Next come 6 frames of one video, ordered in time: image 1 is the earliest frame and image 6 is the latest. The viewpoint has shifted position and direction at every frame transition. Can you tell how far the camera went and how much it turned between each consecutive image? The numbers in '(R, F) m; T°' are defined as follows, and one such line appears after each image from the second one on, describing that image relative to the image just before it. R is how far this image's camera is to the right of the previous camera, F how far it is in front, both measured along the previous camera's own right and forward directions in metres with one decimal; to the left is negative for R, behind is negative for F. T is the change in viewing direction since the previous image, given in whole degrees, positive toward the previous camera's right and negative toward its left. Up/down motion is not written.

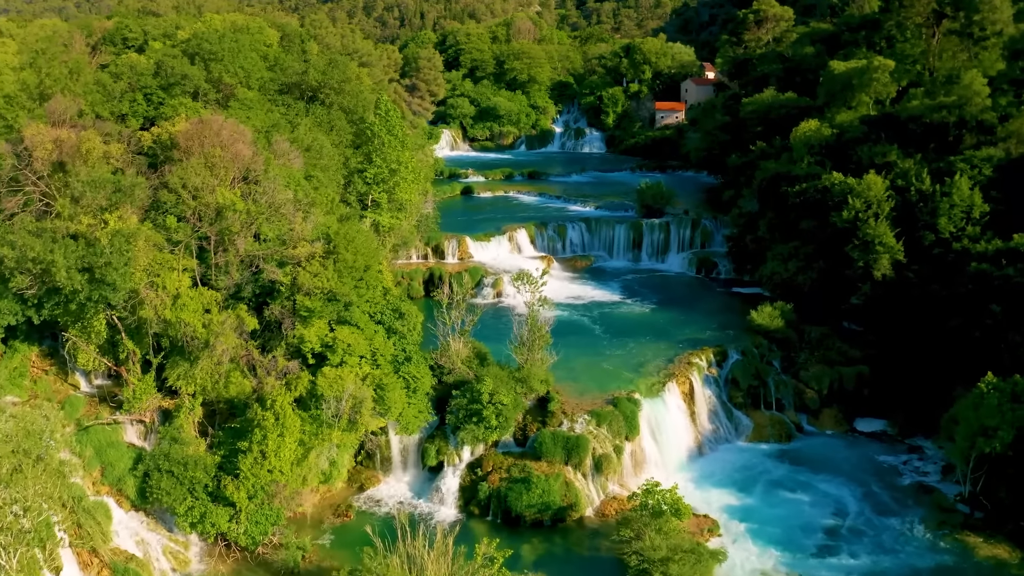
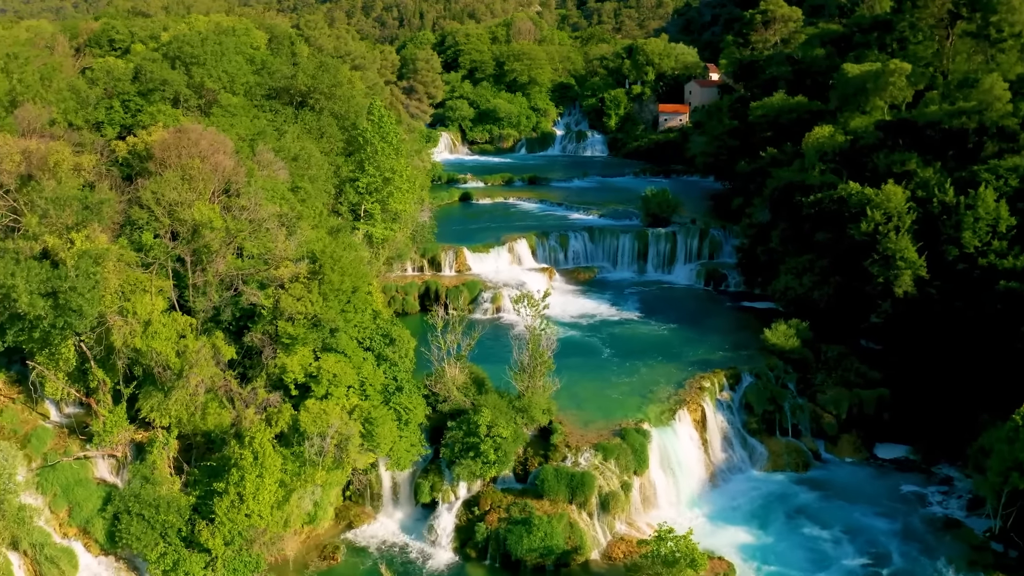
(0.0, +1.7) m; 0°
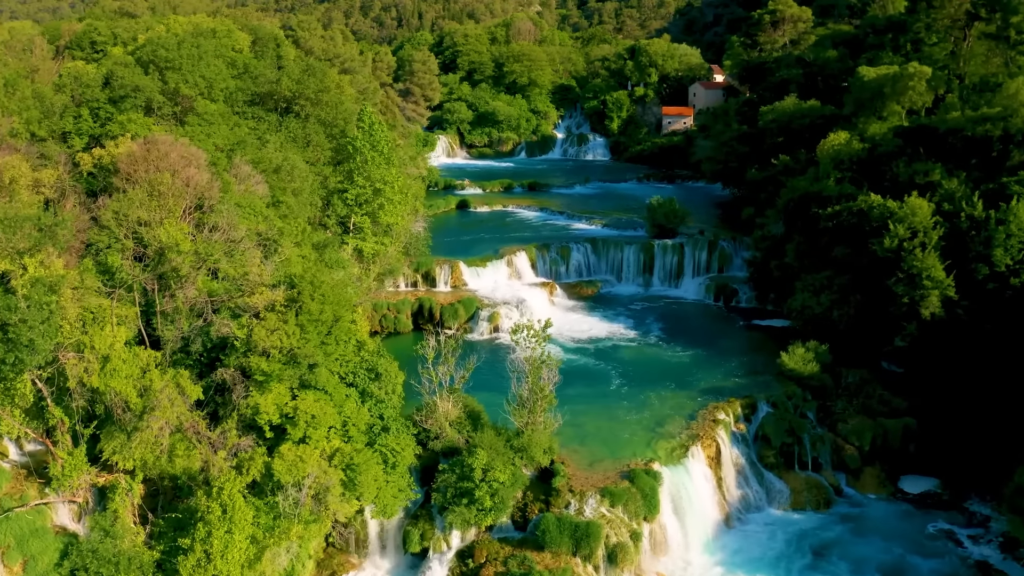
(+0.1, +2.0) m; 0°
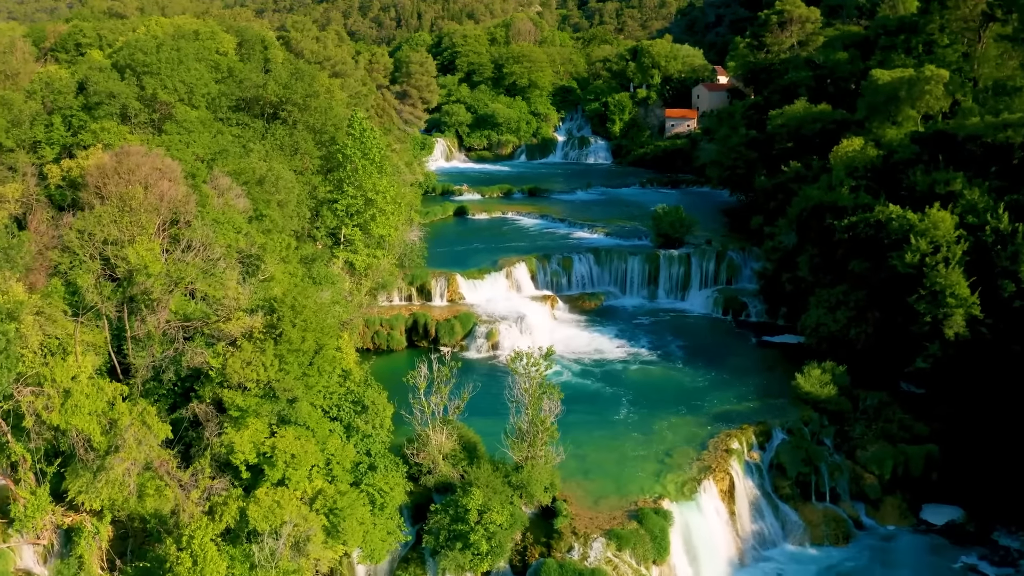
(0.0, +1.6) m; 0°
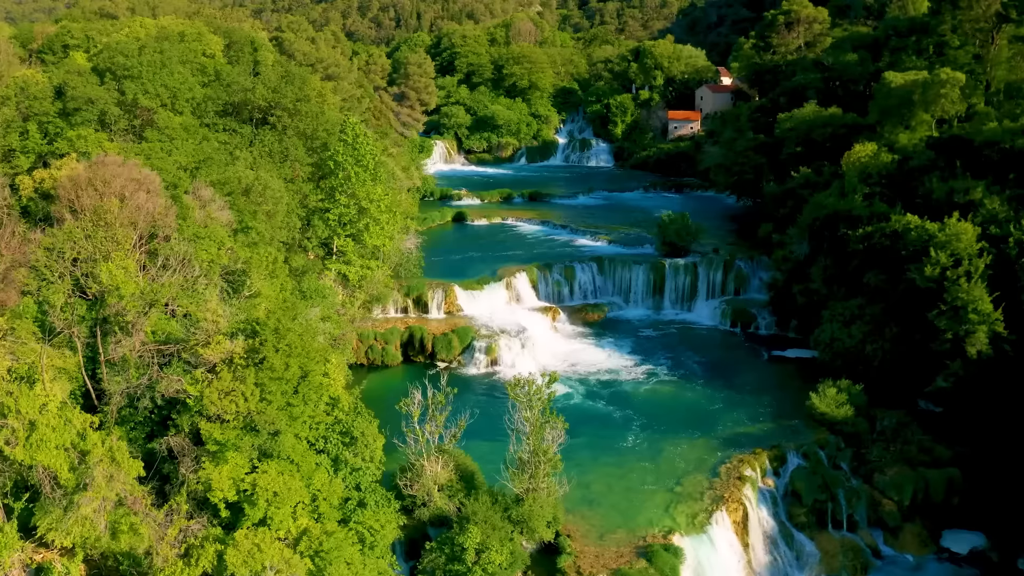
(0.0, +1.3) m; 0°
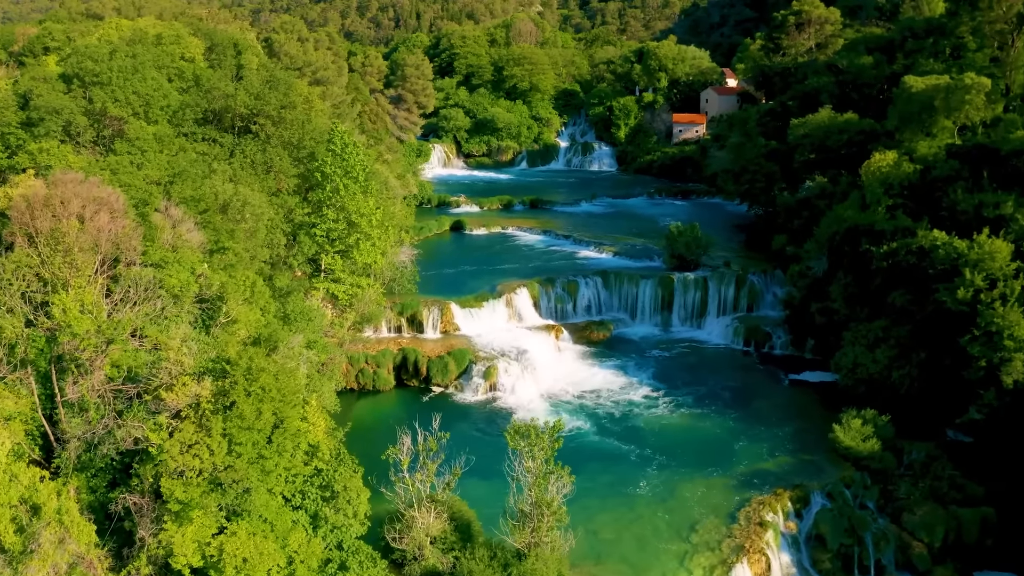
(0.0, +1.8) m; 0°
